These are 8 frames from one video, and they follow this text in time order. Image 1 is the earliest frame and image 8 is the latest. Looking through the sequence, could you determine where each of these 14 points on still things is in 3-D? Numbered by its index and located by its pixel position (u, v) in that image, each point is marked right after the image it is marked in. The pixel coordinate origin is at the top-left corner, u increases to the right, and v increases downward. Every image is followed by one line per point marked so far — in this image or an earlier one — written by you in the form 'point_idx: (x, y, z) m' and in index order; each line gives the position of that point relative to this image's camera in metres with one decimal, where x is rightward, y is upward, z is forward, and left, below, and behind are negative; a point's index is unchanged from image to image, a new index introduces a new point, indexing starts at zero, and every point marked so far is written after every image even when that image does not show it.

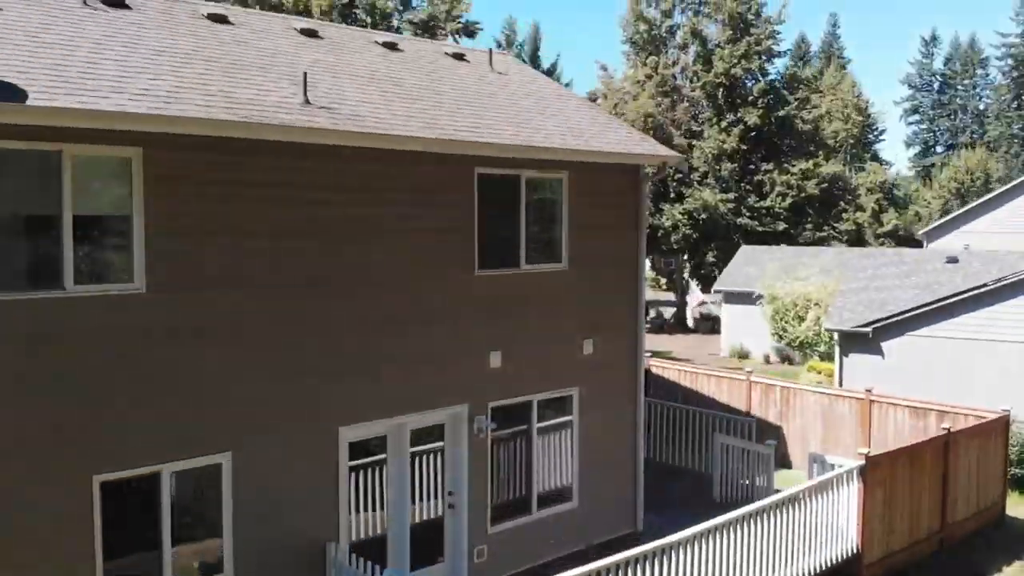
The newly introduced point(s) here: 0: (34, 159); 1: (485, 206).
0: (-2.6, +0.7, +4.3) m
1: (-0.2, +0.6, +6.2) m
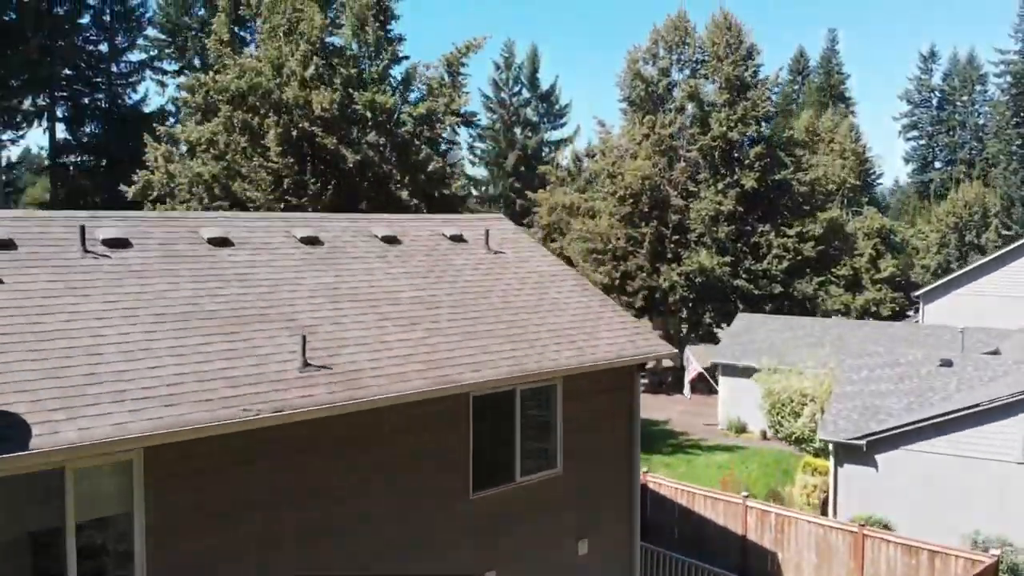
0: (-2.6, -1.1, +4.4) m
1: (-0.3, -1.1, +6.3) m
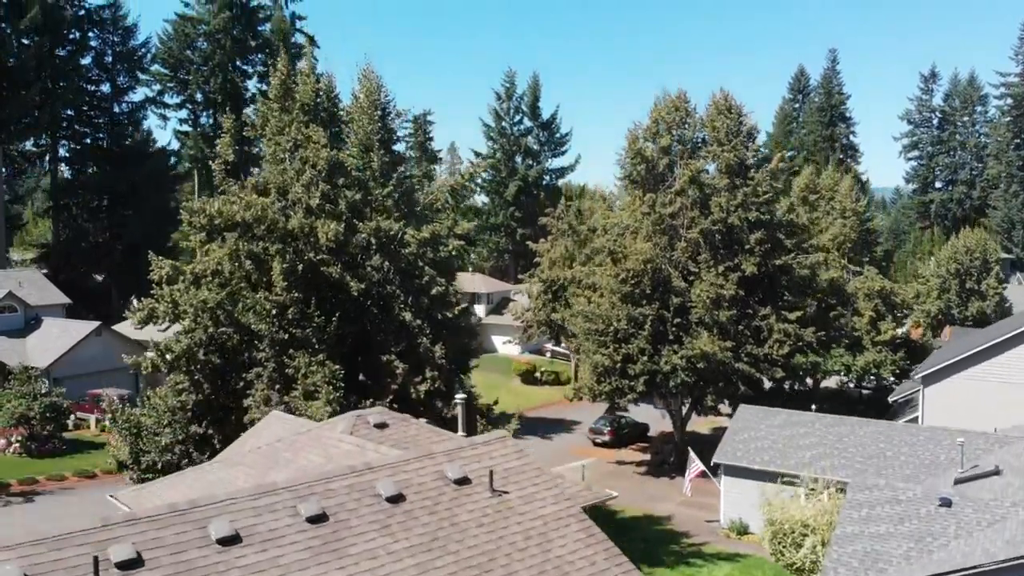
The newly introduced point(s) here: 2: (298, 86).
0: (-2.6, -3.5, +4.5) m
1: (-0.2, -3.5, +6.4) m
2: (-4.5, +4.3, +16.9) m
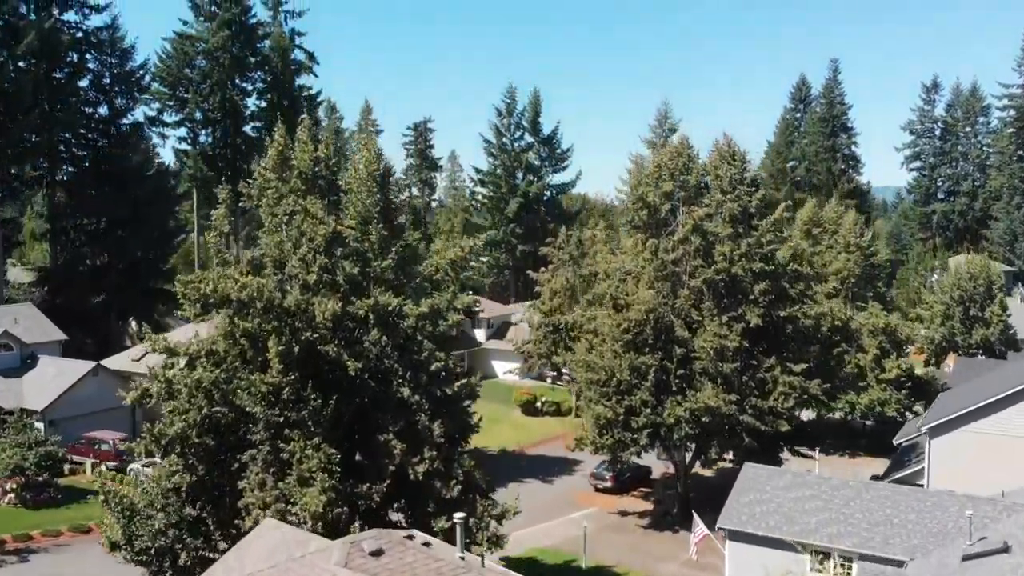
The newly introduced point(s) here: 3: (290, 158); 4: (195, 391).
0: (-2.6, -5.0, +4.2) m
1: (-0.2, -5.0, +6.1) m
2: (-4.5, +2.8, +16.6) m
3: (-4.7, +2.8, +16.7) m
4: (-5.8, -1.9, +14.6) m
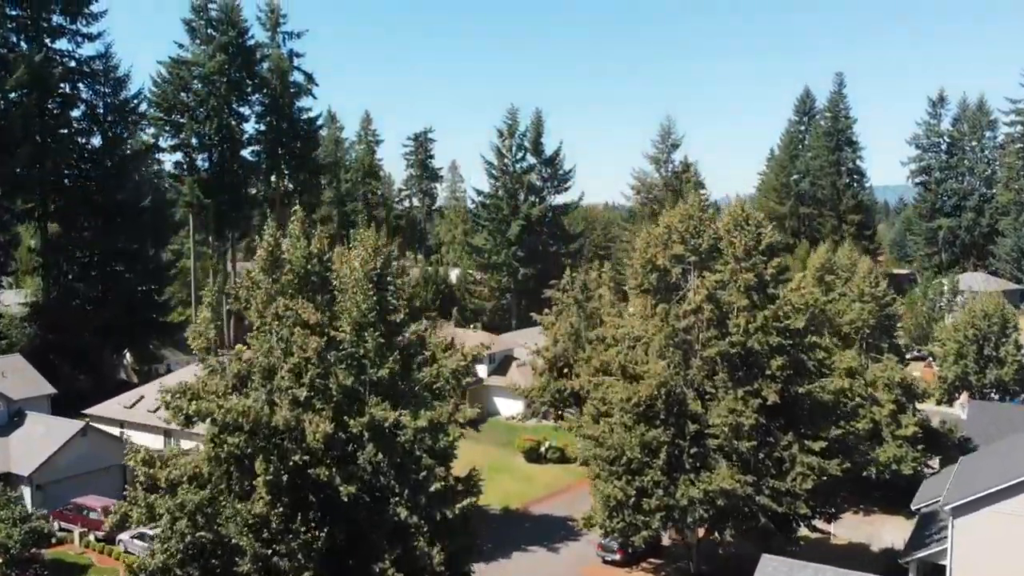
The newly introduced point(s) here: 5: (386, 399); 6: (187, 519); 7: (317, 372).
0: (-2.5, -7.1, +3.1) m
1: (-0.1, -7.1, +5.1) m
2: (-4.4, +0.8, +15.5) m
3: (-4.5, +0.7, +15.6) m
4: (-5.7, -4.0, +13.5) m
5: (-2.4, -2.1, +14.9) m
6: (-5.6, -4.1, +13.7) m
7: (-3.5, -1.6, +14.4) m
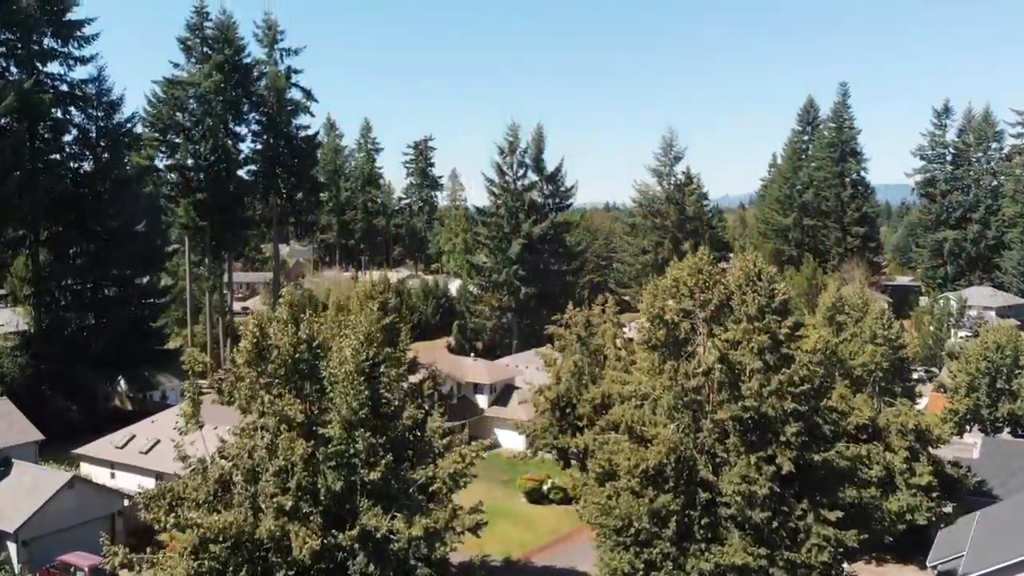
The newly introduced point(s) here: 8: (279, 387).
0: (-2.4, -8.7, +2.2) m
1: (-0.1, -8.8, +4.1) m
2: (-4.4, -0.9, +14.6) m
3: (-4.5, -1.0, +14.7) m
4: (-5.6, -5.6, +12.6) m
5: (-2.3, -3.7, +14.0) m
6: (-5.5, -5.7, +12.7) m
7: (-3.5, -3.2, +13.4) m
8: (-4.2, -1.8, +14.3) m
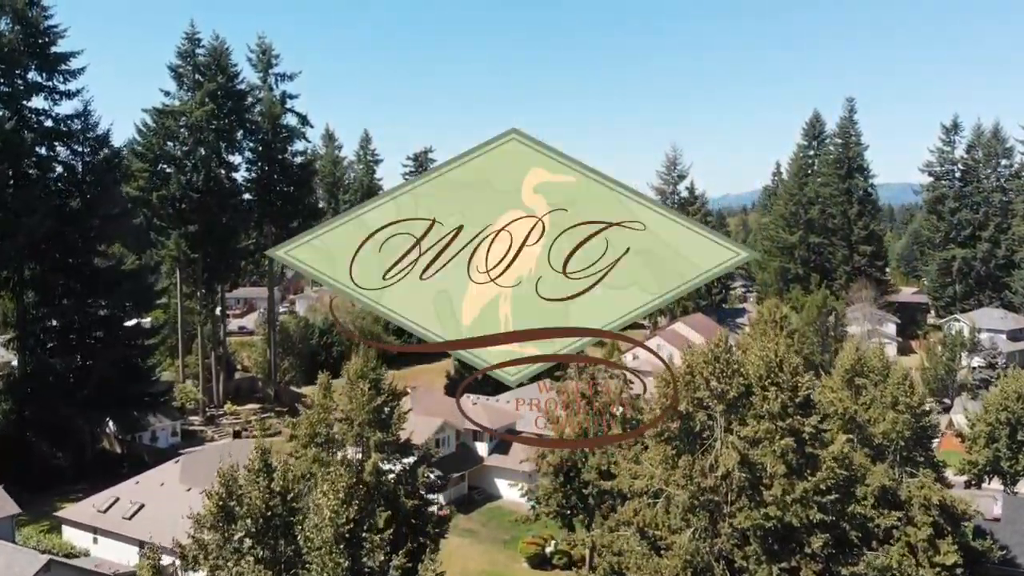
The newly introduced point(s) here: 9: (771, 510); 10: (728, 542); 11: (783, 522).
0: (-2.4, -11.2, +0.6) m
1: (0.0, -11.2, +2.5) m
2: (-4.3, -3.3, +12.9) m
3: (-4.4, -3.4, +13.0) m
4: (-5.6, -8.0, +10.9) m
5: (-2.3, -6.2, +12.3) m
6: (-5.5, -8.1, +11.1) m
7: (-3.4, -5.7, +11.8) m
8: (-4.1, -4.2, +12.7) m
9: (+6.3, -5.5, +19.5) m
10: (+5.5, -6.5, +20.1) m
11: (+6.7, -5.7, +19.6) m
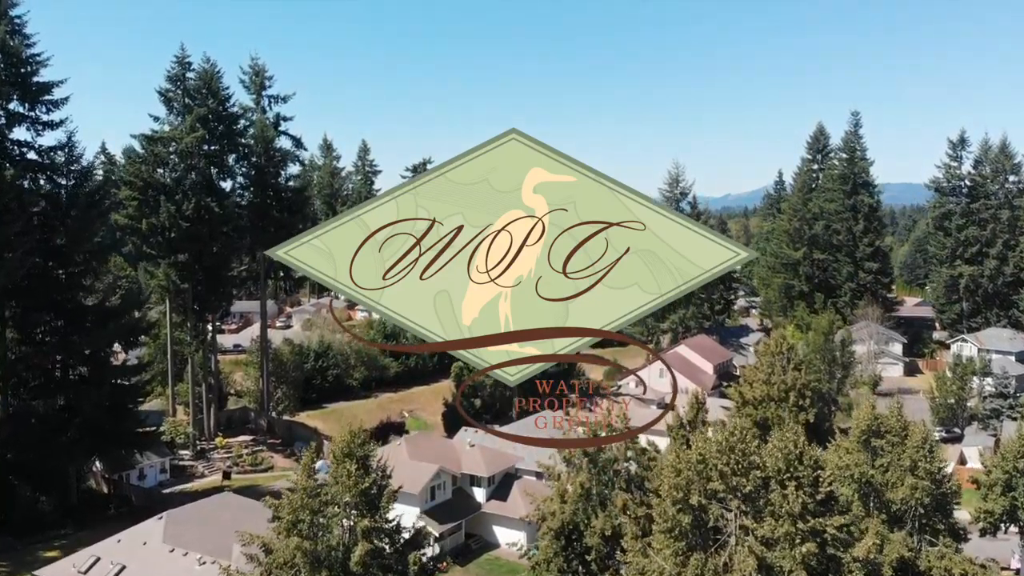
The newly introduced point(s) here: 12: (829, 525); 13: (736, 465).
0: (-2.5, -13.3, -1.0) m
1: (-0.1, -13.3, +1.0) m
2: (-4.4, -5.4, +11.4) m
3: (-4.5, -5.5, +11.5) m
4: (-5.6, -10.1, +9.4) m
5: (-2.3, -8.3, +10.8) m
6: (-5.5, -10.2, +9.6) m
7: (-3.5, -7.7, +10.3) m
8: (-4.2, -6.3, +11.2) m
9: (+6.3, -7.5, +18.0) m
10: (+5.4, -8.6, +18.6) m
11: (+6.6, -7.8, +18.1) m
12: (+7.4, -5.5, +18.8) m
13: (+5.6, -4.3, +19.9) m
